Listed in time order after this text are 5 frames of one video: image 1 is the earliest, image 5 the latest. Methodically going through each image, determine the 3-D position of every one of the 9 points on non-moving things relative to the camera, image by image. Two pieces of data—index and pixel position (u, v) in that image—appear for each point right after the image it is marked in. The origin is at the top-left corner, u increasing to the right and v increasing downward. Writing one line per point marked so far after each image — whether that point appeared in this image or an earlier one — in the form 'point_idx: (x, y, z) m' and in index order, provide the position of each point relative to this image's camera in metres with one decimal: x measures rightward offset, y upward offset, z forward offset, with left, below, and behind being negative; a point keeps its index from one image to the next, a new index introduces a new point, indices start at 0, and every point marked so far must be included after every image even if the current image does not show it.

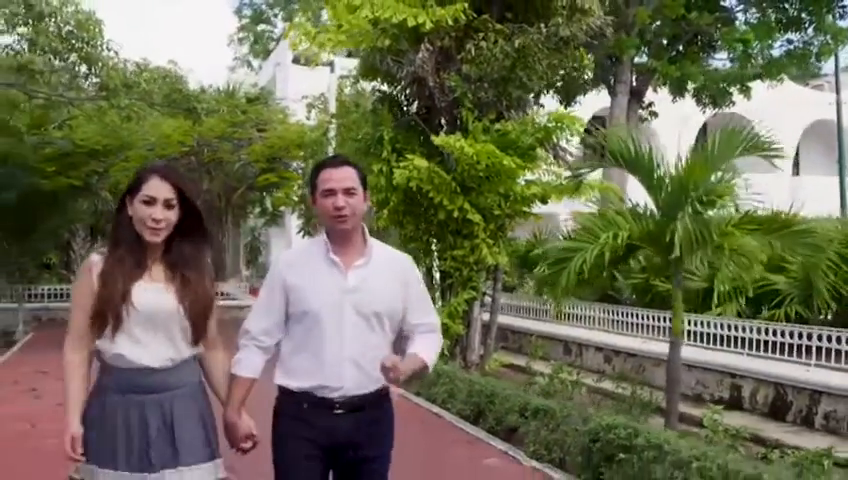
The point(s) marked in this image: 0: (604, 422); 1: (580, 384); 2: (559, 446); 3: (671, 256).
0: (+1.1, -1.1, +5.7) m
1: (+1.3, -1.2, +8.3) m
2: (+0.8, -1.3, +6.3) m
3: (+1.5, -0.1, +6.5) m
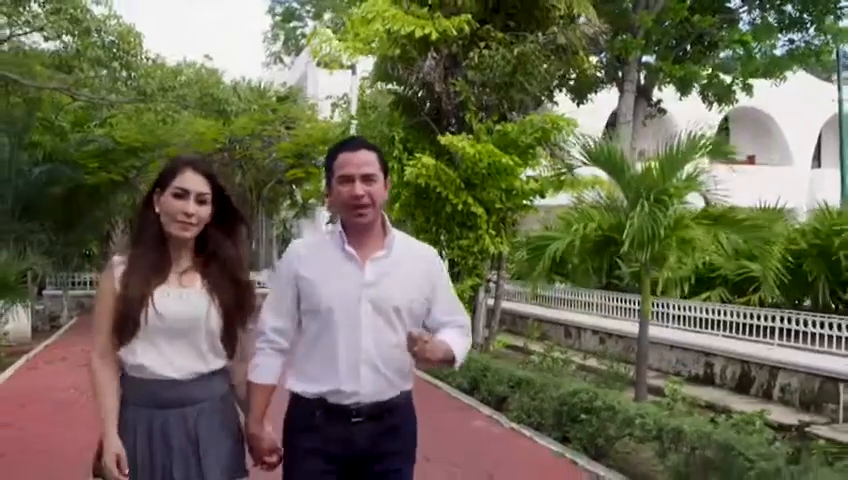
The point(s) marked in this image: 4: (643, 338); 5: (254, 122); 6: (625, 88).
0: (+1.0, -1.1, +6.7) m
1: (+1.4, -1.1, +9.2) m
2: (+0.8, -1.2, +7.2) m
3: (+1.5, -0.1, +7.4) m
4: (+1.7, -0.7, +7.8) m
5: (-3.0, +2.1, +18.1) m
6: (+3.2, +2.4, +16.3) m
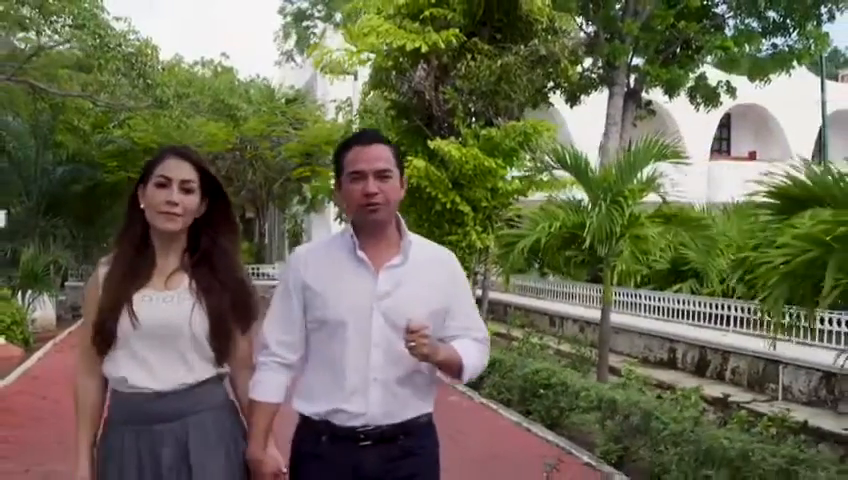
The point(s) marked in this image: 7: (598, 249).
0: (+0.8, -1.0, +7.6) m
1: (+1.2, -1.1, +10.1) m
2: (+0.7, -1.2, +8.1) m
3: (+1.3, 0.0, +8.3) m
4: (+1.5, -0.7, +8.7) m
5: (-3.0, +2.2, +19.0) m
6: (+3.2, +2.5, +17.1) m
7: (+1.4, -0.1, +8.2) m
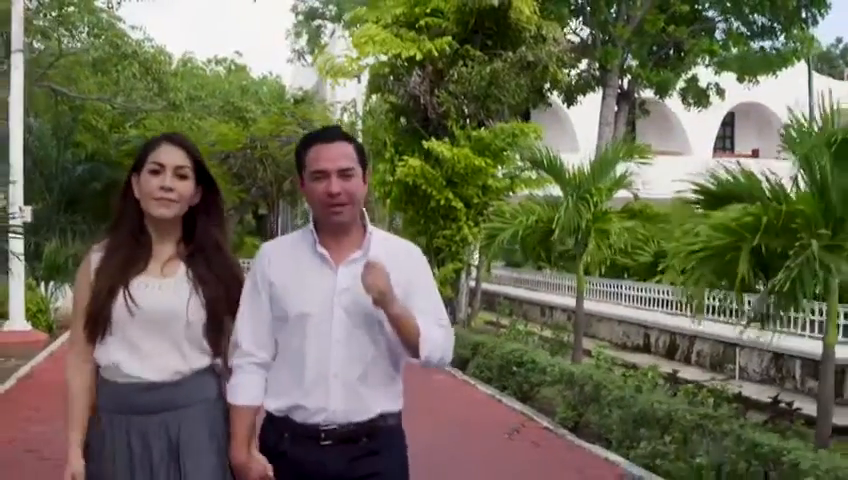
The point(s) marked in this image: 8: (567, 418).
0: (+0.7, -1.0, +8.4) m
1: (+1.2, -1.0, +10.9) m
2: (+0.5, -1.1, +9.0) m
3: (+1.2, 0.0, +9.1) m
4: (+1.4, -0.7, +9.5) m
5: (-3.0, +2.3, +19.9) m
6: (+3.2, +2.6, +17.9) m
7: (+1.3, 0.0, +9.1) m
8: (+1.0, -1.2, +6.9) m
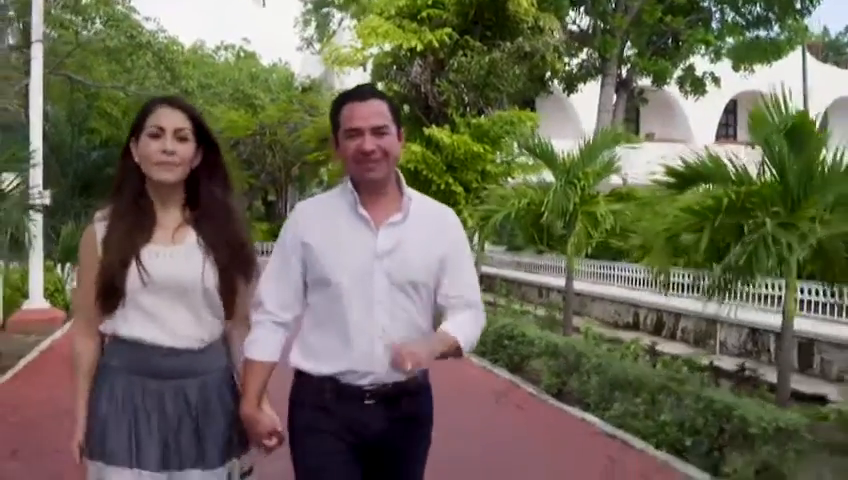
0: (+0.7, -0.8, +9.0) m
1: (+1.2, -0.8, +11.5) m
2: (+0.5, -1.0, +9.5) m
3: (+1.2, +0.2, +9.7) m
4: (+1.4, -0.5, +10.0) m
5: (-2.9, +2.6, +20.4) m
6: (+3.3, +2.9, +18.4) m
7: (+1.3, +0.2, +9.6) m
8: (+0.9, -1.1, +7.5) m
